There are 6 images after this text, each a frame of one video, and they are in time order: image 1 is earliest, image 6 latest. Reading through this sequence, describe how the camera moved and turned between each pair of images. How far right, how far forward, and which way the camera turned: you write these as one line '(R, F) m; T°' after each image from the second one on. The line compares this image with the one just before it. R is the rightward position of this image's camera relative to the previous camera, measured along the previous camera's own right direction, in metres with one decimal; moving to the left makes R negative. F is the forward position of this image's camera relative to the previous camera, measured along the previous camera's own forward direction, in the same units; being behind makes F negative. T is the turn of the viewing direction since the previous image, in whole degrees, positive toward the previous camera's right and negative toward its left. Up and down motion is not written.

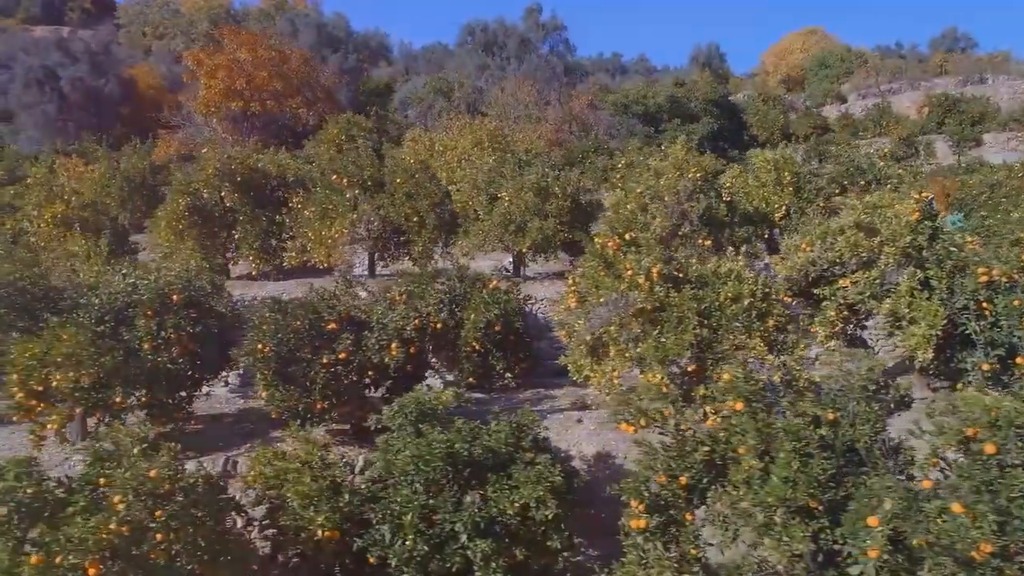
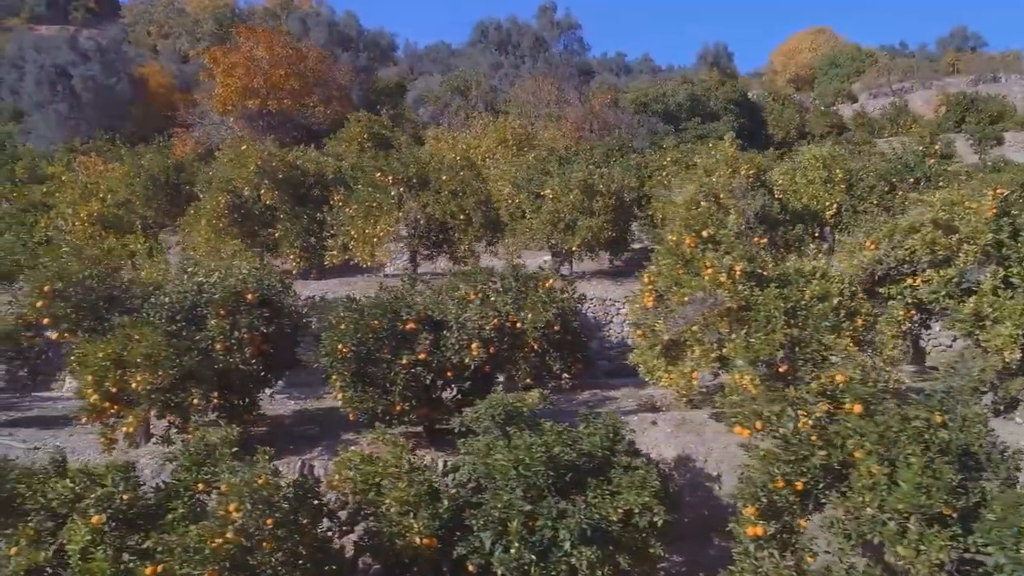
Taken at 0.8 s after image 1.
(-0.8, +0.2) m; 0°
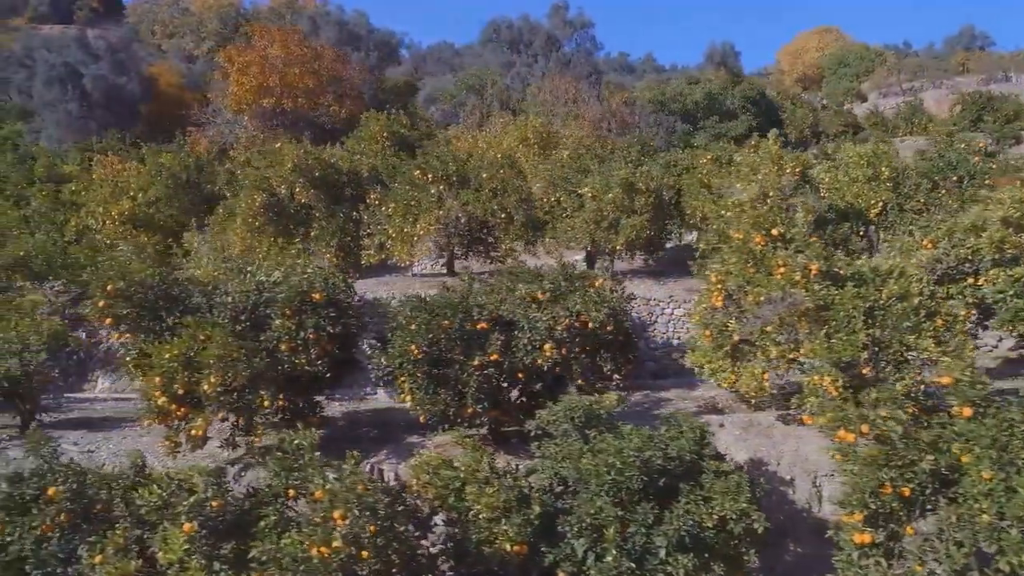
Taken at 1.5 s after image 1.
(-0.6, +0.1) m; 0°
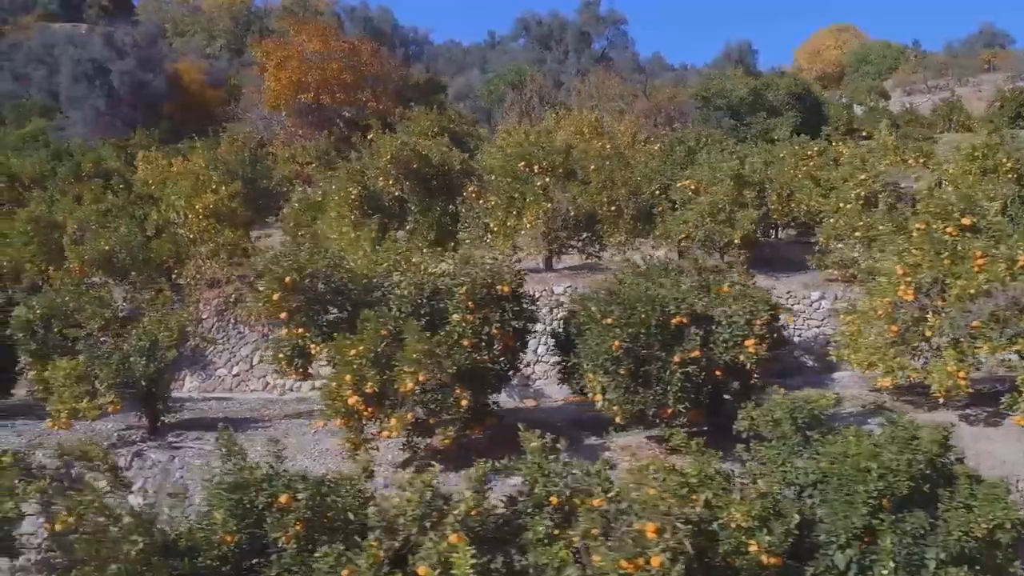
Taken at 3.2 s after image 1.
(-1.6, +0.3) m; 0°
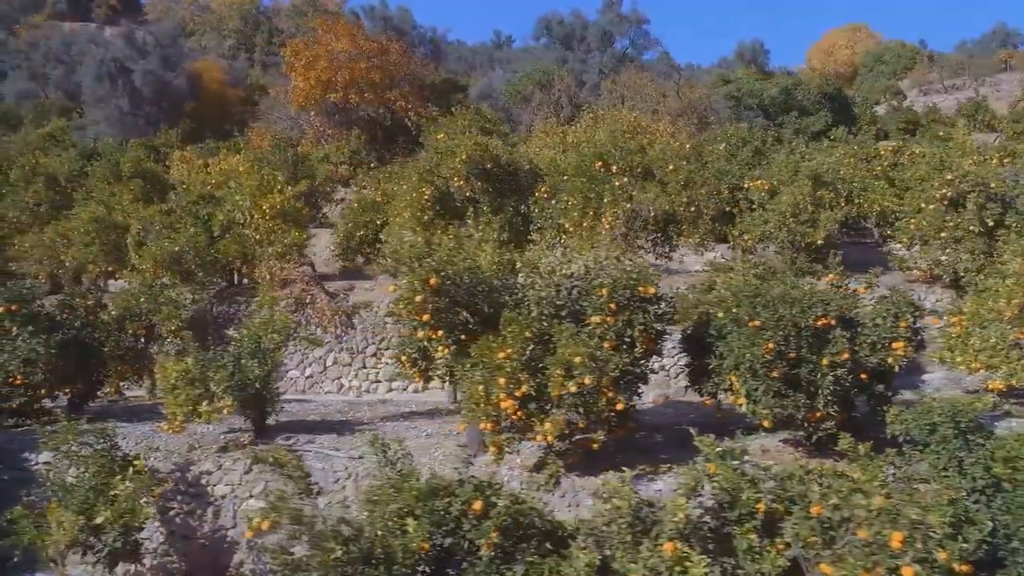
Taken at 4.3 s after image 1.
(-1.2, +0.1) m; 0°
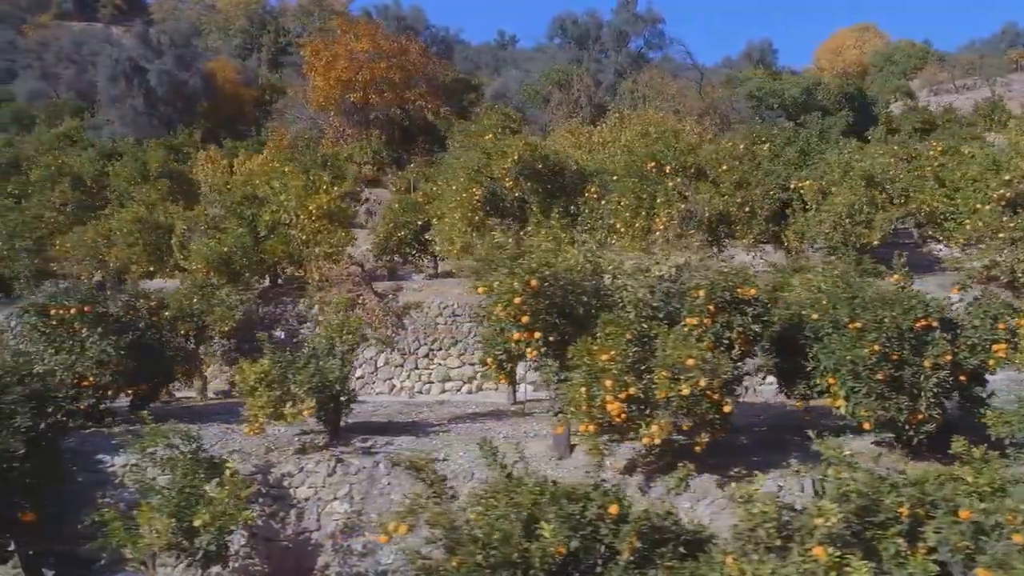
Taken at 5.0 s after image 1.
(-0.8, 0.0) m; 0°
